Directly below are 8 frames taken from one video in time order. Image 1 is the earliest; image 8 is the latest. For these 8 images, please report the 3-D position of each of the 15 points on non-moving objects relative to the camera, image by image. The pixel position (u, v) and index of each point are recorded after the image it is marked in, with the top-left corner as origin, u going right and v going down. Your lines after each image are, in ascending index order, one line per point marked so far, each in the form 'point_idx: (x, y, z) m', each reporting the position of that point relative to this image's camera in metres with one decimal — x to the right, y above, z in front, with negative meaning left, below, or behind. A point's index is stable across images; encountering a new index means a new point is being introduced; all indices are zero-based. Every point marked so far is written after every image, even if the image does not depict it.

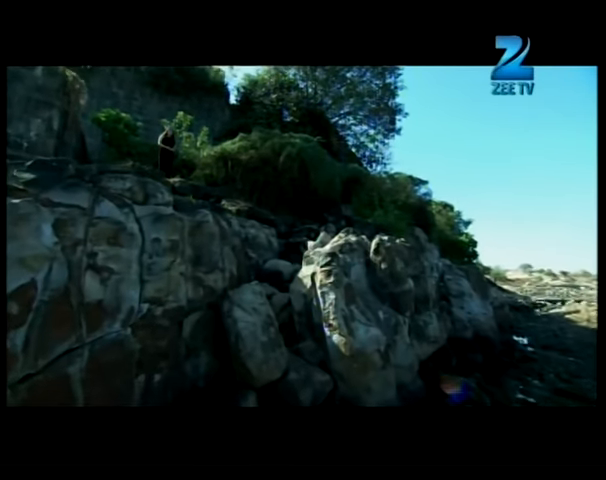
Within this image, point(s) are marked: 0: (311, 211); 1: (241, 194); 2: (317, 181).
0: (+0.1, +0.4, +5.0) m
1: (-0.9, +0.7, +4.8) m
2: (+0.2, +0.9, +5.0) m
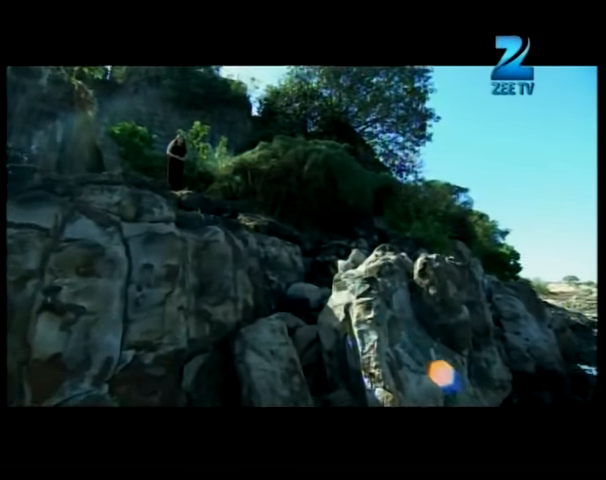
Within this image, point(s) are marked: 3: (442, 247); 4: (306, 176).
0: (+0.5, +0.2, +4.5) m
1: (-0.5, +0.4, +4.4) m
2: (+0.6, +0.7, +4.5) m
3: (+2.0, -0.1, +4.5) m
4: (+0.1, +0.9, +4.4) m
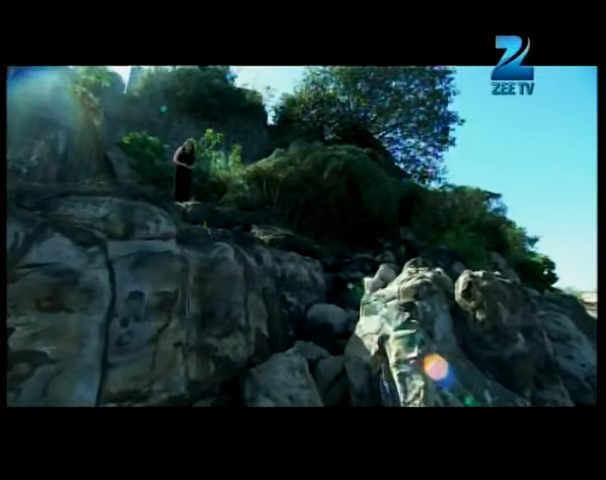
0: (+0.8, 0.0, +4.2) m
1: (-0.3, +0.3, +4.1) m
2: (+0.8, +0.5, +4.1) m
3: (+2.2, -0.2, +4.1) m
4: (+0.3, +0.7, +4.1) m
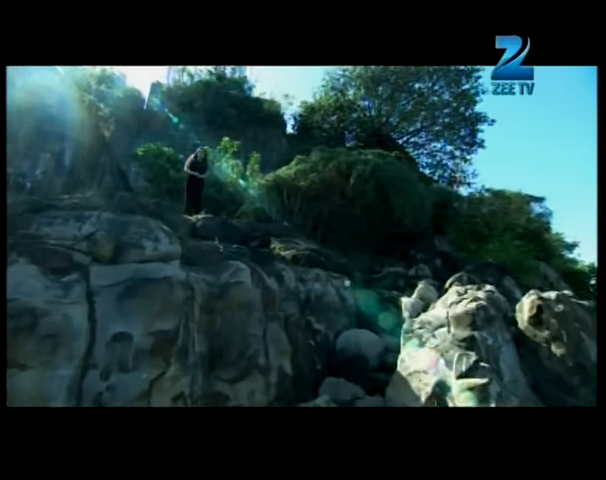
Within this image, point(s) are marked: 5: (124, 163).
0: (+1.0, -0.1, +3.8) m
1: (0.0, +0.1, +3.8) m
2: (+1.1, +0.4, +3.8) m
3: (+2.5, -0.3, +3.6) m
4: (+0.6, +0.6, +3.8) m
5: (-2.0, +0.9, +3.7) m
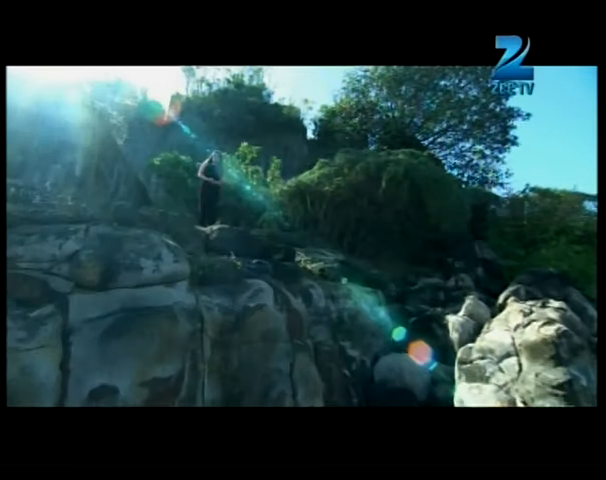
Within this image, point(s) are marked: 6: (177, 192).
0: (+1.3, -0.2, +3.5) m
1: (+0.3, 0.0, +3.5) m
2: (+1.4, +0.3, +3.4) m
3: (+2.7, -0.4, +3.2) m
4: (+0.9, +0.5, +3.5) m
5: (-1.8, +0.7, +3.5) m
6: (-1.4, +0.5, +3.5) m
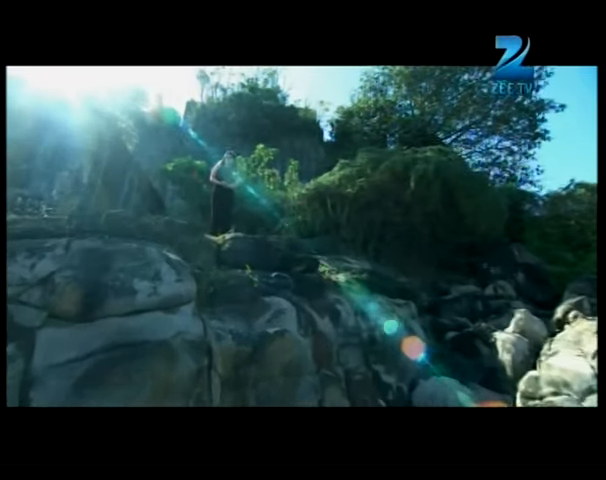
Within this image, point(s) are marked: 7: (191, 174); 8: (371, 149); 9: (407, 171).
0: (+1.5, -0.2, +3.2) m
1: (+0.5, -0.1, +3.3) m
2: (+1.6, +0.3, +3.1) m
3: (+2.9, -0.4, +2.8) m
4: (+1.1, +0.4, +3.2) m
5: (-1.6, +0.6, +3.4) m
6: (-1.2, +0.4, +3.4) m
7: (-1.2, +0.7, +3.4) m
8: (+0.7, +0.9, +3.3) m
9: (+1.0, +0.7, +3.3) m
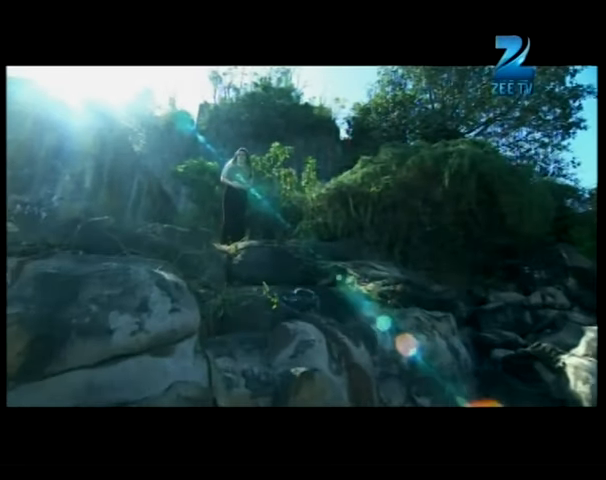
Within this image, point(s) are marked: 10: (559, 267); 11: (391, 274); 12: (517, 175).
0: (+1.7, -0.2, +2.8) m
1: (+0.7, -0.1, +3.0) m
2: (+1.7, +0.3, +2.8) m
3: (+3.1, -0.4, +2.4) m
4: (+1.2, +0.4, +2.9) m
5: (-1.4, +0.6, +3.2) m
6: (-1.0, +0.4, +3.2) m
7: (-1.0, +0.6, +3.2) m
8: (+0.9, +0.9, +3.0) m
9: (+1.2, +0.7, +3.0) m
10: (+2.1, -0.2, +2.7) m
11: (+0.7, -0.2, +3.0) m
12: (+1.8, +0.6, +2.8) m
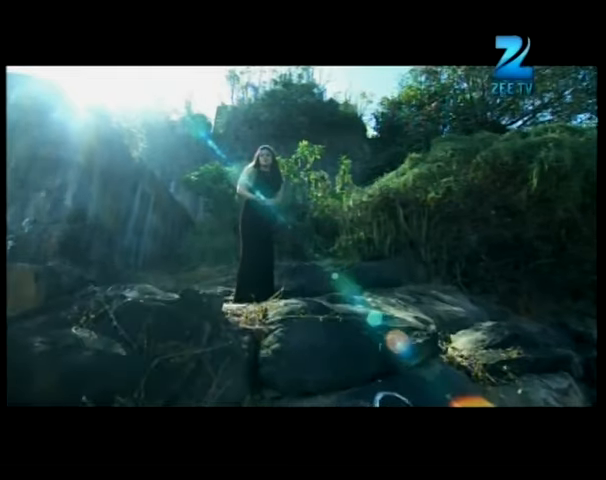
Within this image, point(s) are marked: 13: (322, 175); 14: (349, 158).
0: (+2.0, -0.3, +2.2) m
1: (+0.9, -0.2, +2.4) m
2: (+2.0, +0.2, +2.1) m
3: (+3.3, -0.5, +1.7) m
4: (+1.5, +0.3, +2.3) m
5: (-1.1, +0.4, +2.8) m
6: (-0.7, +0.2, +2.7) m
7: (-0.7, +0.5, +2.7) m
8: (+1.1, +0.8, +2.4) m
9: (+1.4, +0.6, +2.3) m
10: (+2.4, -0.3, +2.0) m
11: (+1.0, -0.4, +2.4) m
12: (+2.1, +0.5, +2.2) m
13: (+0.1, +0.5, +2.6) m
14: (+0.4, +0.7, +2.6) m
